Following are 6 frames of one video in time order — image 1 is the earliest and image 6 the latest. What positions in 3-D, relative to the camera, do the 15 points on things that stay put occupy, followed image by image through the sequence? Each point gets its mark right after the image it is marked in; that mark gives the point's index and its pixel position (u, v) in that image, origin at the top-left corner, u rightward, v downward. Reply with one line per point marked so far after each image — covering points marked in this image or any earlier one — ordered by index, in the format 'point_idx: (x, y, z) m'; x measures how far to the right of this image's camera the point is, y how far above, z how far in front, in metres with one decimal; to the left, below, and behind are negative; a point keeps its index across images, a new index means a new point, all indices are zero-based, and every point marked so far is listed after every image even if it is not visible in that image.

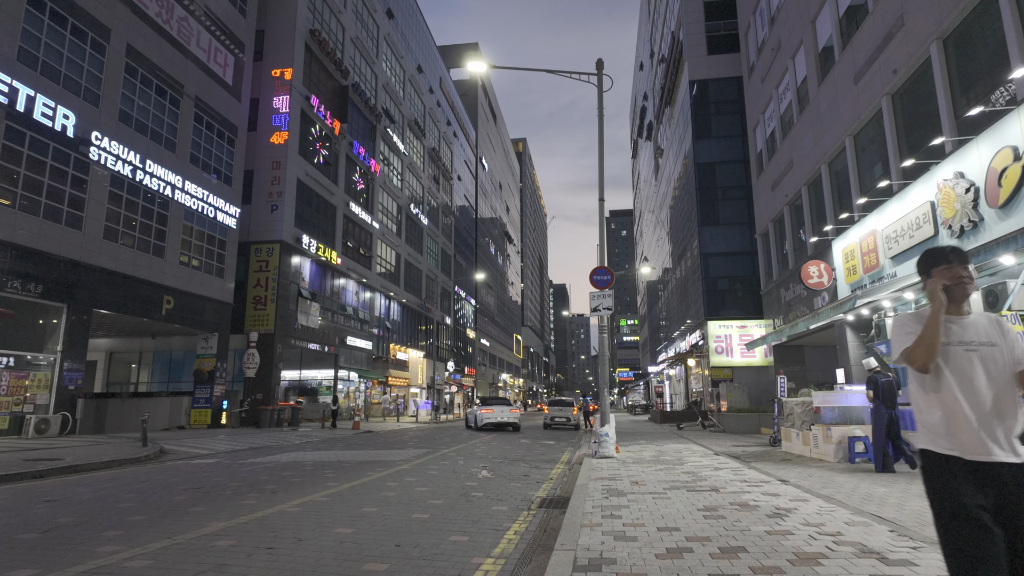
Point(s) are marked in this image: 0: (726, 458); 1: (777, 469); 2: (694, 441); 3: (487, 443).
0: (+4.9, -3.9, +13.4) m
1: (+5.1, -3.5, +11.1) m
2: (+6.0, -5.0, +19.2) m
3: (-0.8, -5.1, +19.0) m
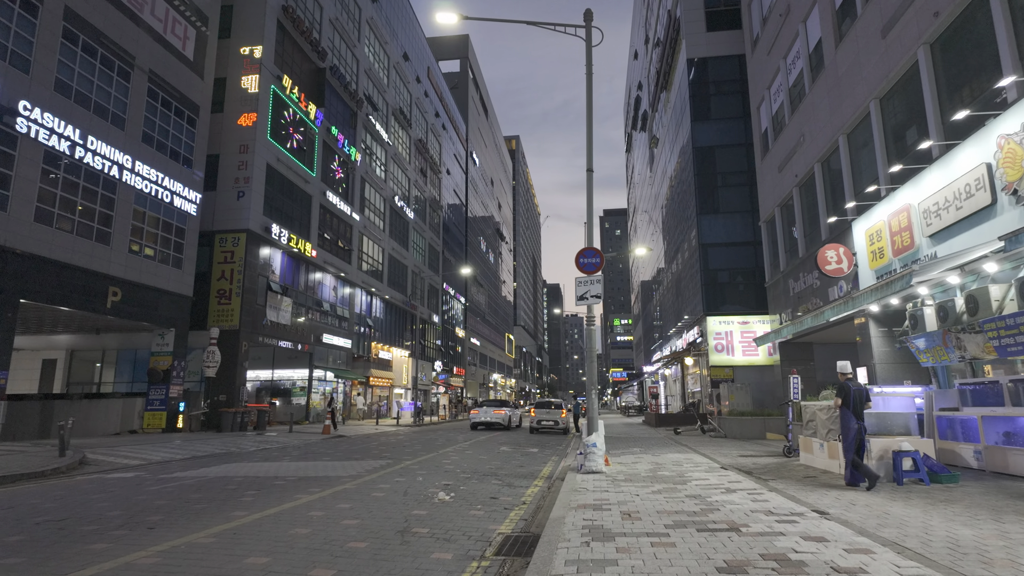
0: (+4.3, -3.6, +11.2) m
1: (+4.5, -3.1, +8.9) m
2: (+5.3, -4.7, +17.0) m
3: (-1.5, -4.8, +16.7) m
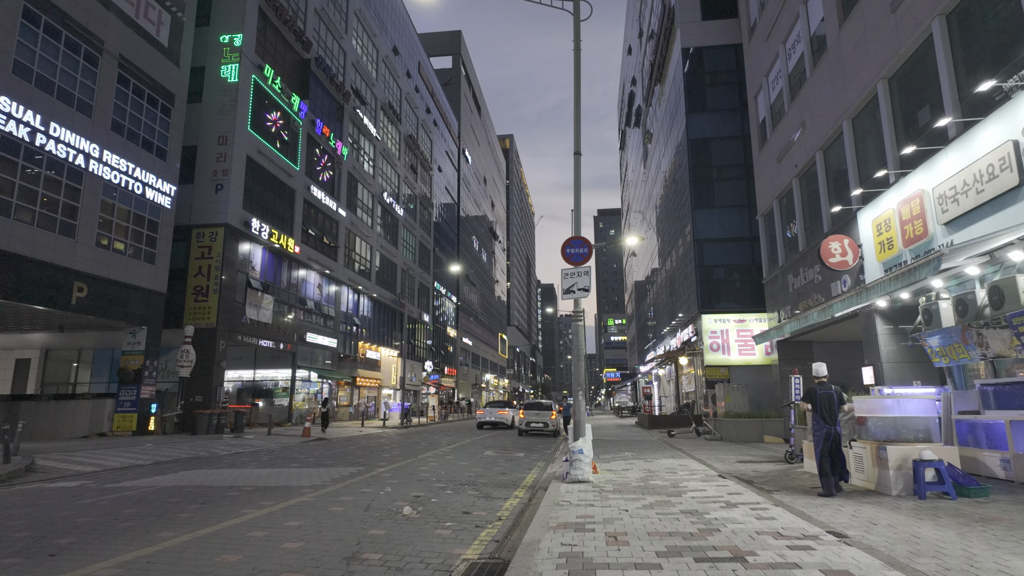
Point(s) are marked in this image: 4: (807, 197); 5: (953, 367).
0: (+3.9, -3.4, +10.2) m
1: (+4.1, -3.0, +7.9) m
2: (+4.9, -4.5, +16.0) m
3: (-1.9, -4.6, +15.7) m
4: (+9.5, +2.9, +18.7) m
5: (+8.5, -1.5, +11.2) m
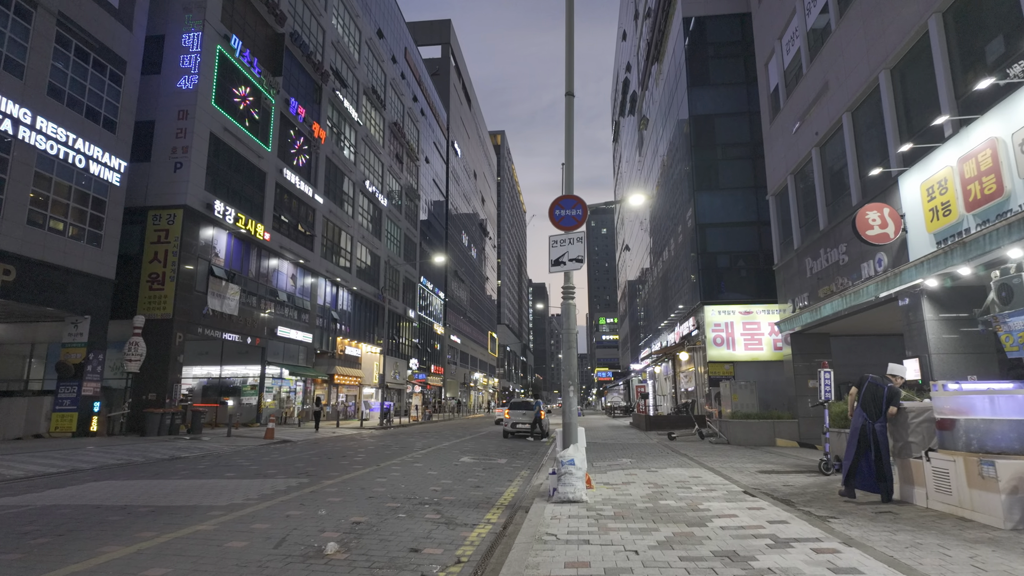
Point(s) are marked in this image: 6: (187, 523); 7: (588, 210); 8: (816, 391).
0: (+3.5, -2.9, +7.9) m
1: (+3.7, -2.5, +5.6) m
2: (+4.4, -4.1, +13.7) m
3: (-2.4, -4.1, +13.3) m
4: (+9.0, +3.4, +16.5) m
5: (+8.1, -1.1, +9.0) m
6: (-4.2, -3.1, +7.6) m
7: (+1.3, +1.3, +9.8) m
8: (+10.0, -3.4, +19.1) m
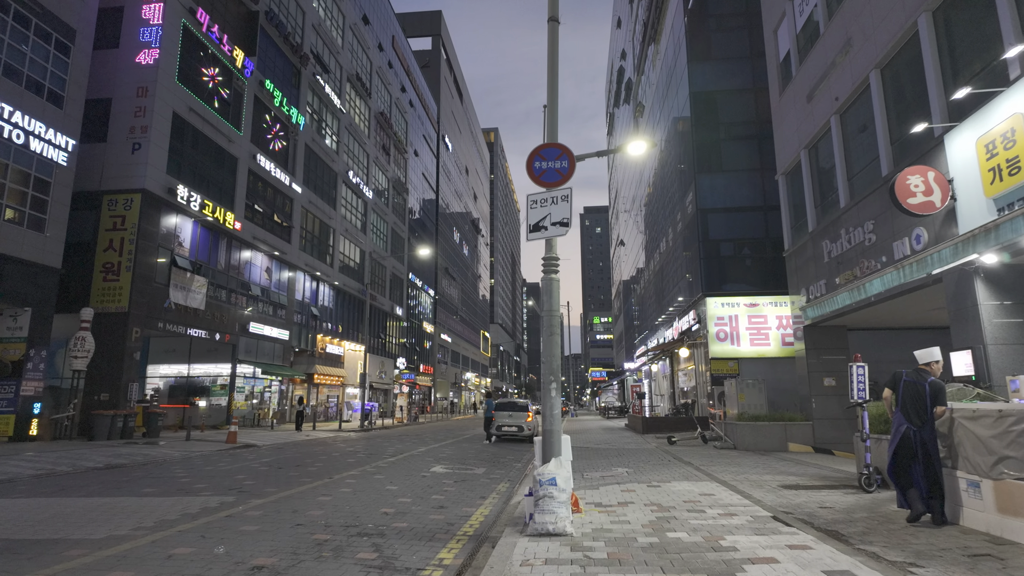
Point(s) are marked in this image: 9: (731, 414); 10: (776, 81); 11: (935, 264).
0: (+3.1, -2.5, +5.9) m
1: (+3.3, -2.1, +3.7) m
2: (+3.9, -3.7, +11.7) m
3: (-2.9, -3.7, +11.3) m
4: (+8.5, +3.8, +14.6) m
5: (+7.7, -0.7, +7.1) m
6: (-4.6, -2.7, +5.5) m
7: (+0.8, +1.7, +7.8) m
8: (+9.5, -3.0, +17.2) m
9: (+6.9, -4.0, +18.4) m
10: (+8.8, +6.8, +19.3) m
11: (+7.3, +0.4, +10.5) m
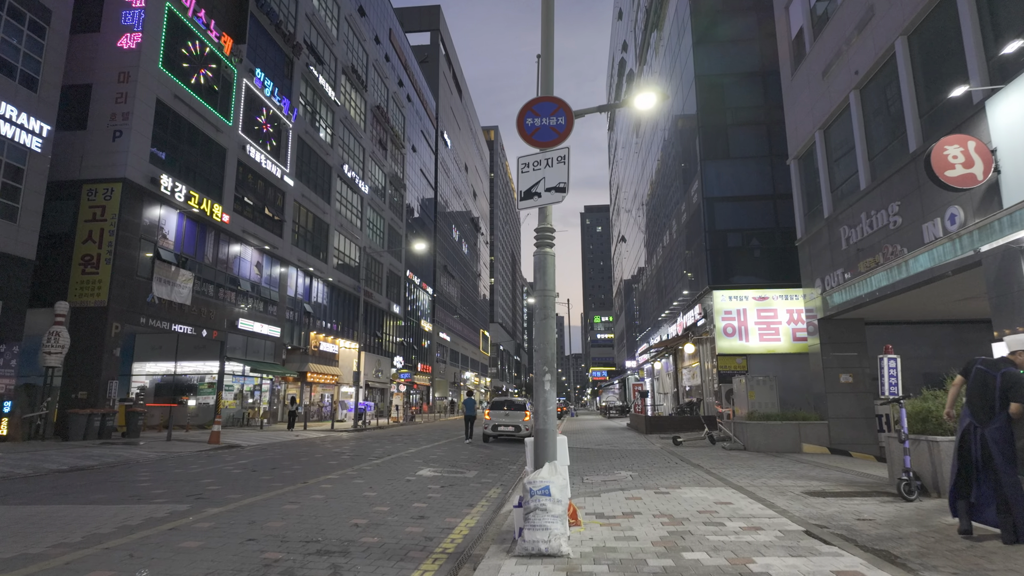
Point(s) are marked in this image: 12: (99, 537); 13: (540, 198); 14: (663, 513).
0: (+2.9, -2.3, +4.8) m
1: (+3.2, -1.8, +2.6) m
2: (+3.8, -3.4, +10.7) m
3: (-3.0, -3.5, +10.2) m
4: (+8.4, +4.0, +13.5) m
5: (+7.6, -0.4, +6.0) m
6: (-4.8, -2.4, +4.5) m
7: (+0.7, +2.0, +6.7) m
8: (+9.3, -2.7, +16.1) m
9: (+6.8, -3.8, +17.4) m
10: (+8.6, +7.1, +18.2) m
11: (+7.2, +0.6, +9.5) m
12: (-4.5, -2.8, +6.4) m
13: (+0.3, +1.0, +6.7) m
14: (+1.8, -2.7, +7.1) m
